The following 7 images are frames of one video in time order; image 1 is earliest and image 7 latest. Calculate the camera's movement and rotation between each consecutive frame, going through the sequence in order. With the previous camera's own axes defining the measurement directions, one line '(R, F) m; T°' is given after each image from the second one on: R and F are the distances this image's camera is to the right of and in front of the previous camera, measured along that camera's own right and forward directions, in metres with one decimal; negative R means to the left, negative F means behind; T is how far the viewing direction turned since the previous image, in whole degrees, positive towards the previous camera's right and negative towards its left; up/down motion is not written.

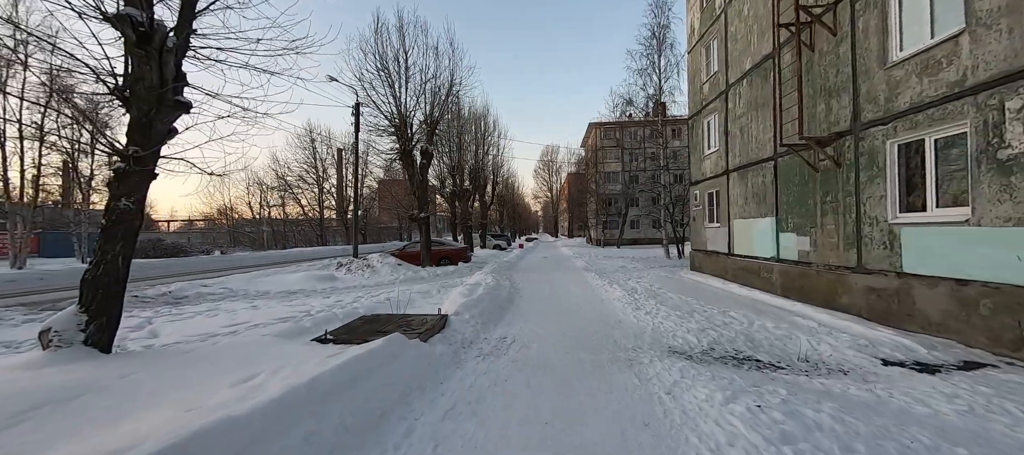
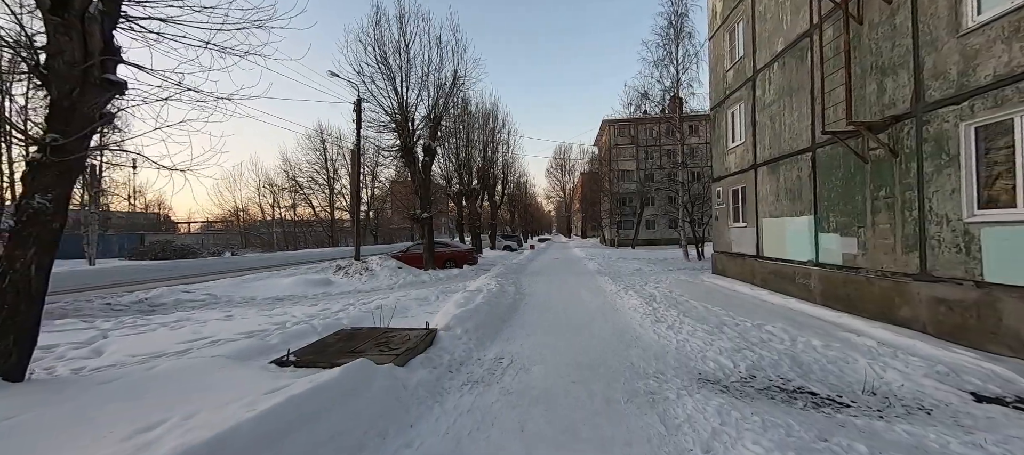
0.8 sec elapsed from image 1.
(+0.2, +0.8) m; -2°
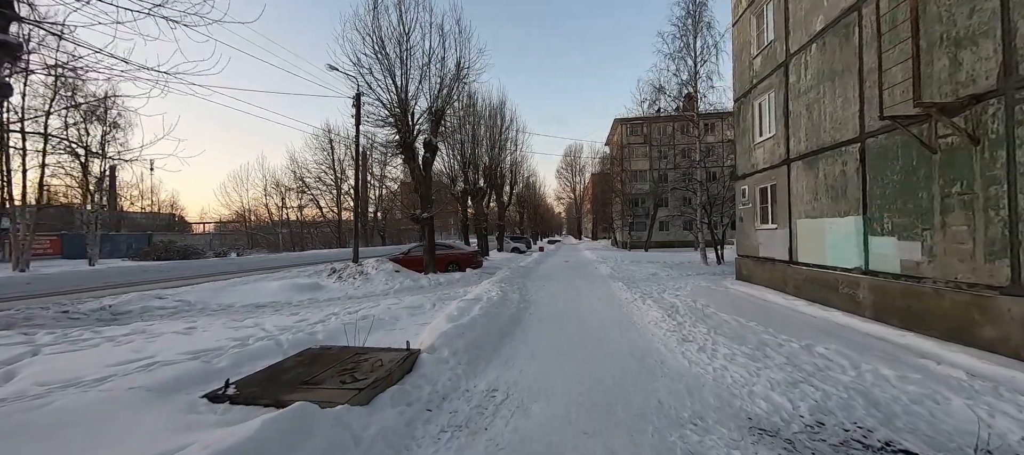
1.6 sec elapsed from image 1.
(+0.1, +0.9) m; -2°
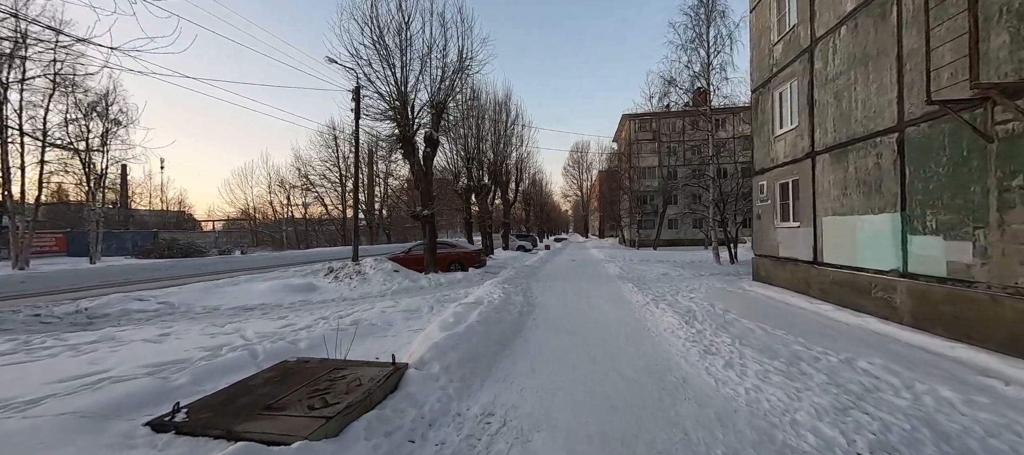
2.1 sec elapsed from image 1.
(+0.1, +0.5) m; -1°
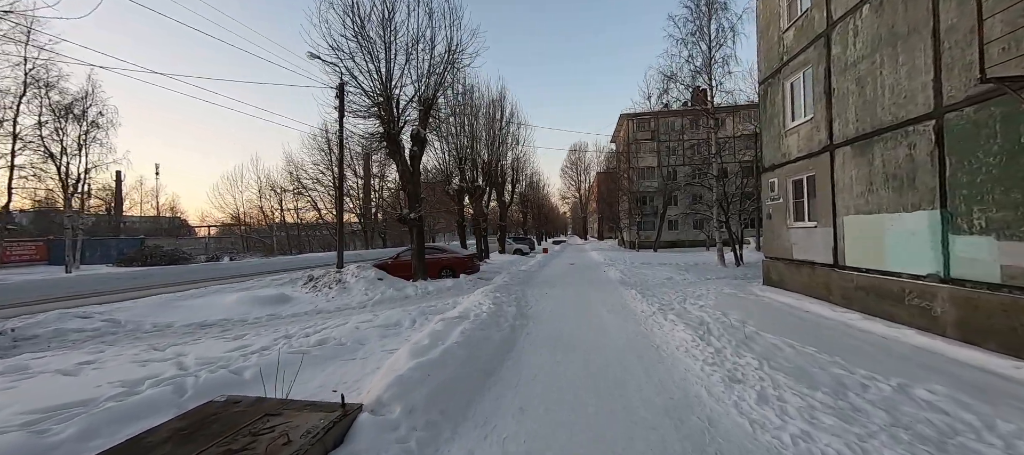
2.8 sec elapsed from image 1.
(+0.2, +0.8) m; 0°
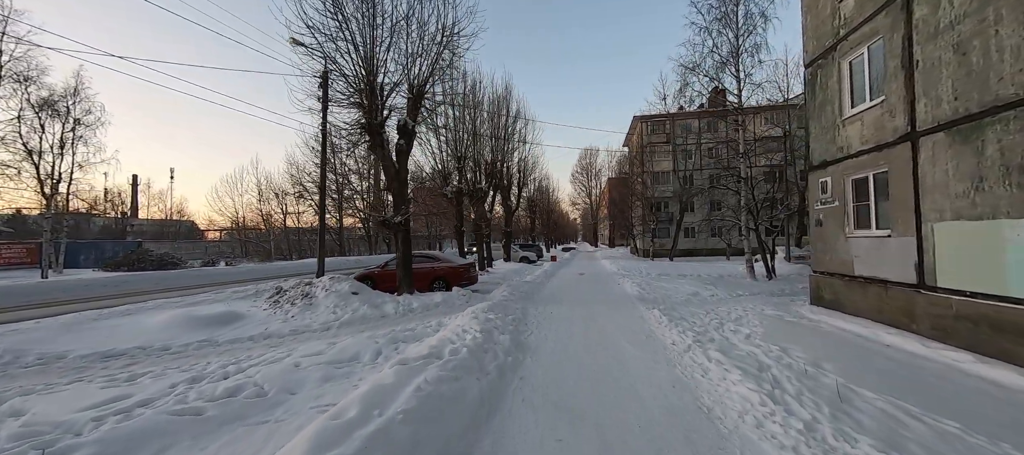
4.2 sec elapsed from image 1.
(+0.3, +1.5) m; -2°
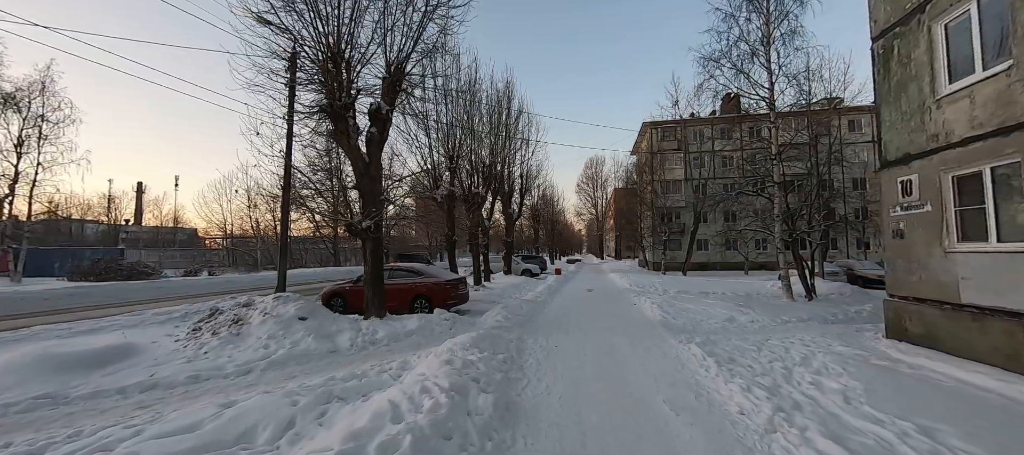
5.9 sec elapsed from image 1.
(+0.2, +1.8) m; -1°
